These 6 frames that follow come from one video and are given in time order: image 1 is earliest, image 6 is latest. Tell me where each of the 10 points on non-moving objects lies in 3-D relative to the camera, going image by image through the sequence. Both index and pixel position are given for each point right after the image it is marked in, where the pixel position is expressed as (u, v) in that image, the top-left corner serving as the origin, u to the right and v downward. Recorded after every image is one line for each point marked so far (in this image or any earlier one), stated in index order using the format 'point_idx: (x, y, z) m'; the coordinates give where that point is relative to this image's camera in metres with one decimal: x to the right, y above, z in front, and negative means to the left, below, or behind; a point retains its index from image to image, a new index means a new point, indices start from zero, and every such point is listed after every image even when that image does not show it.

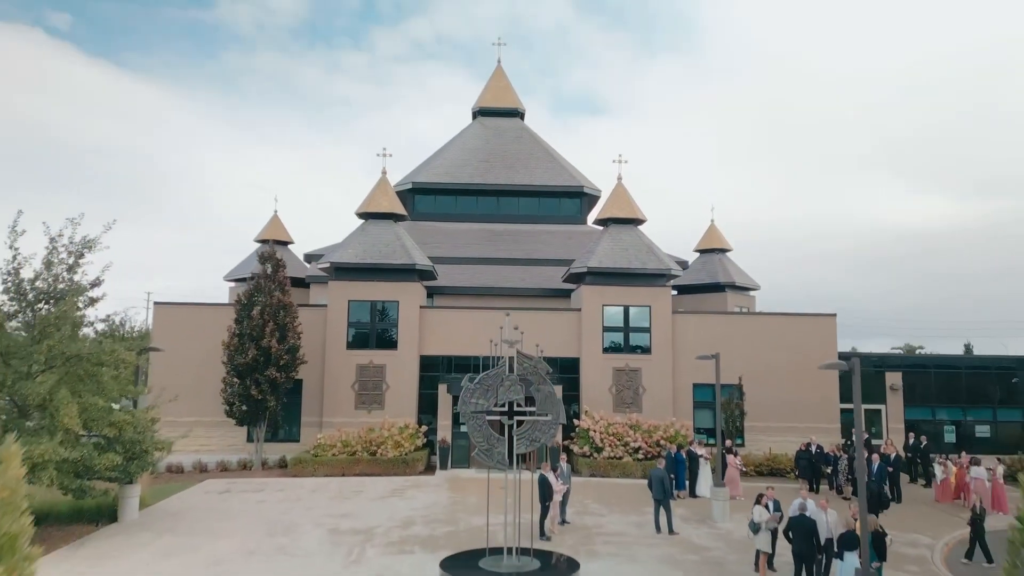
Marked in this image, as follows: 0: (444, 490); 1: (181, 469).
0: (-5.2, -15.3, +16.7) m
1: (-29.0, -15.9, +19.3) m
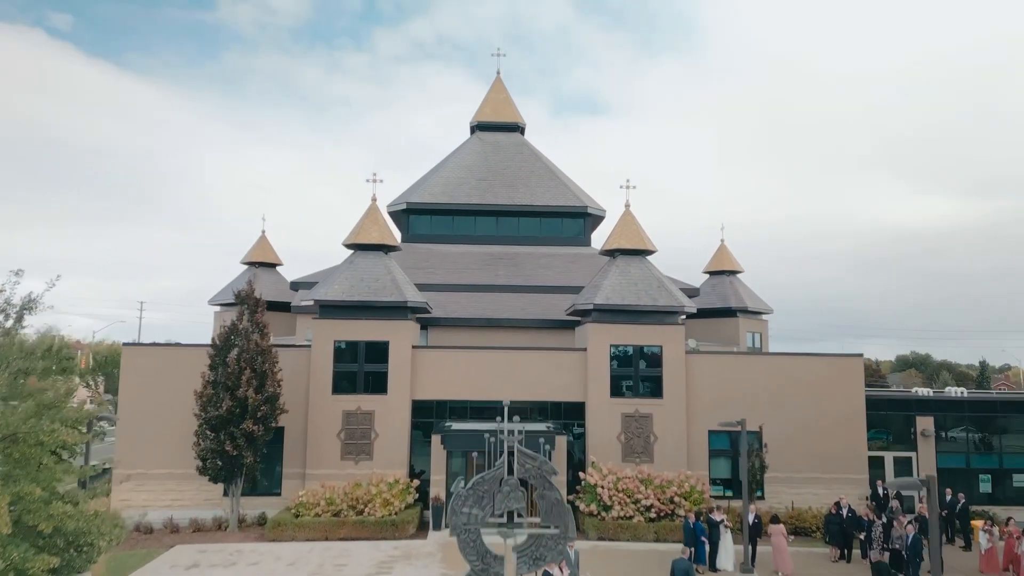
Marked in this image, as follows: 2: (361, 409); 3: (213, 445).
0: (-5.2, -18.8, +15.0) m
1: (-29.0, -19.4, +17.6) m
2: (-13.3, -10.6, +19.4) m
3: (-23.2, -12.1, +17.1) m
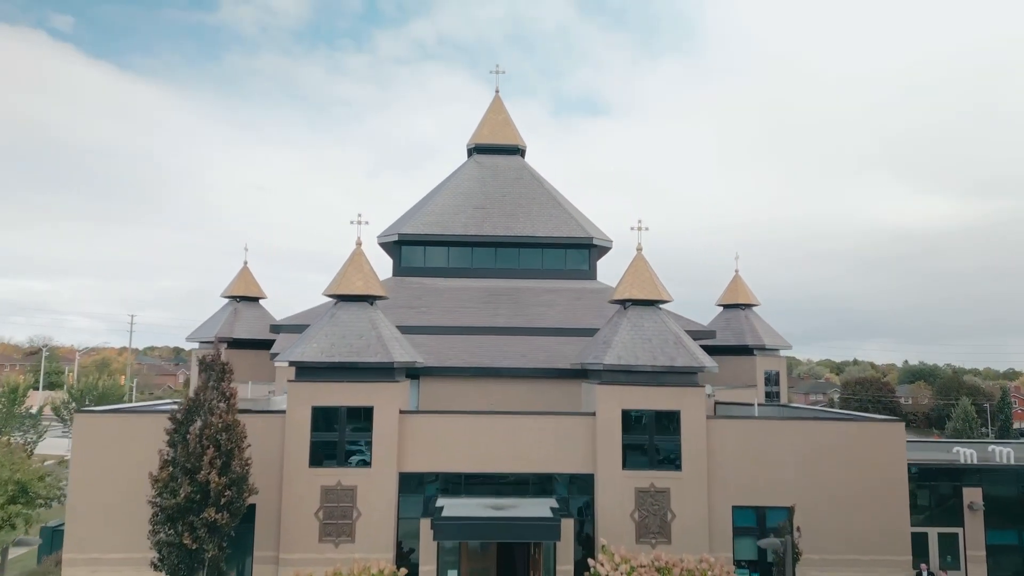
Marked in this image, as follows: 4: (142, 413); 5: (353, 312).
0: (-5.2, -23.5, +12.9) m
1: (-29.1, -24.1, +15.5) m
2: (-13.3, -15.3, +17.2) m
3: (-23.2, -16.9, +14.9) m
4: (-29.4, -9.7, +17.5) m
5: (-13.4, -2.0, +18.5) m
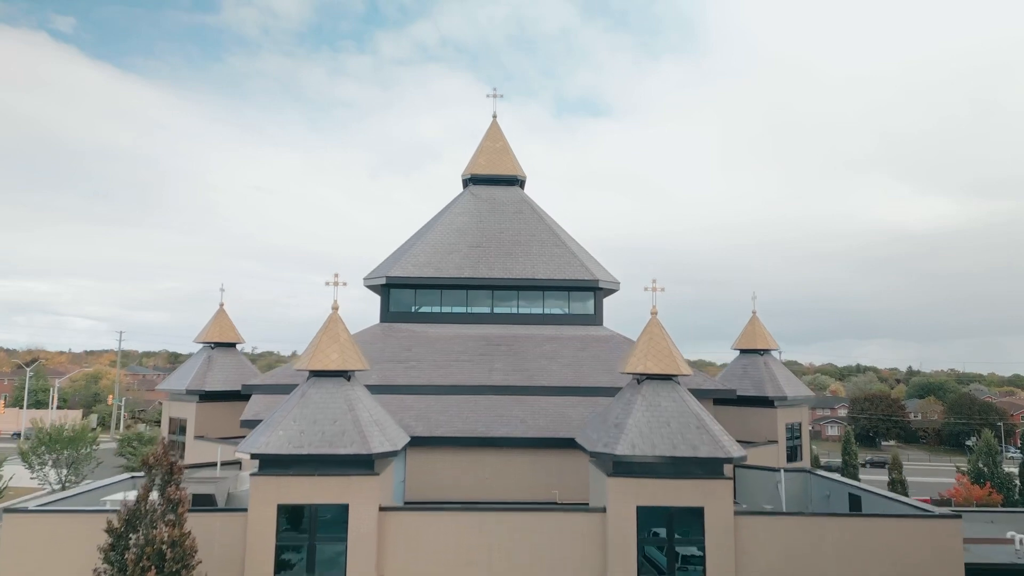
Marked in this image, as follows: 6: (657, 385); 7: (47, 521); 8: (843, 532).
0: (-5.4, -28.9, +10.4) m
1: (-29.2, -29.6, +13.1) m
2: (-13.5, -20.7, +14.8) m
3: (-23.4, -22.3, +12.5) m
4: (-29.6, -15.2, +15.1) m
5: (-13.5, -7.5, +16.1) m
6: (+10.9, -7.3, +16.7) m
7: (-31.6, -15.7, +15.0) m
8: (+23.7, -17.3, +15.6) m
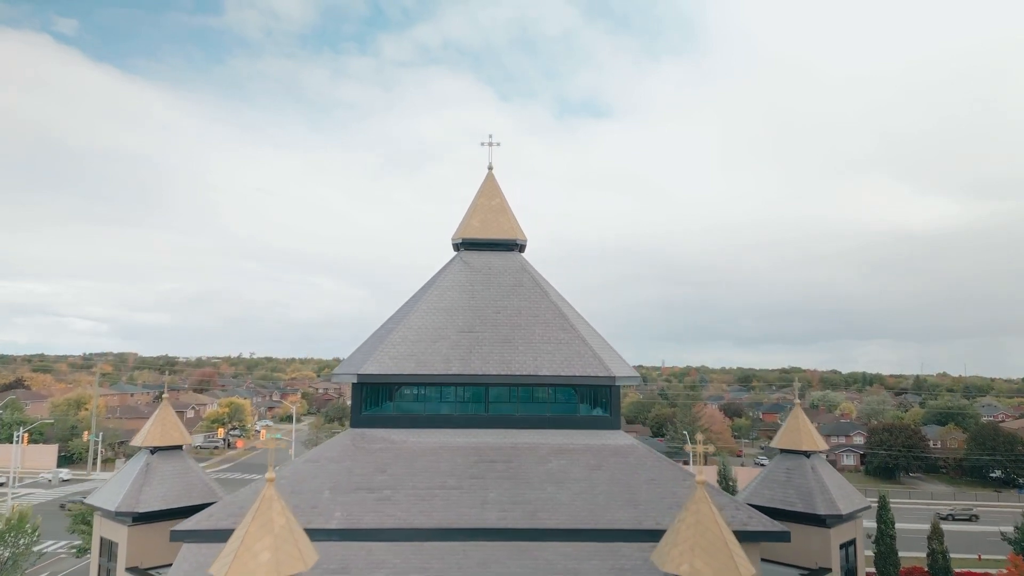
0: (-5.6, -38.4, +6.0) m
1: (-29.4, -39.0, +8.6) m
2: (-13.7, -30.2, +10.3) m
3: (-23.6, -31.7, +8.1) m
4: (-29.8, -24.6, +10.6) m
5: (-13.7, -16.9, +11.7) m
6: (+10.7, -16.7, +12.2) m
7: (-31.8, -25.2, +10.5) m
8: (+23.6, -26.7, +11.1) m
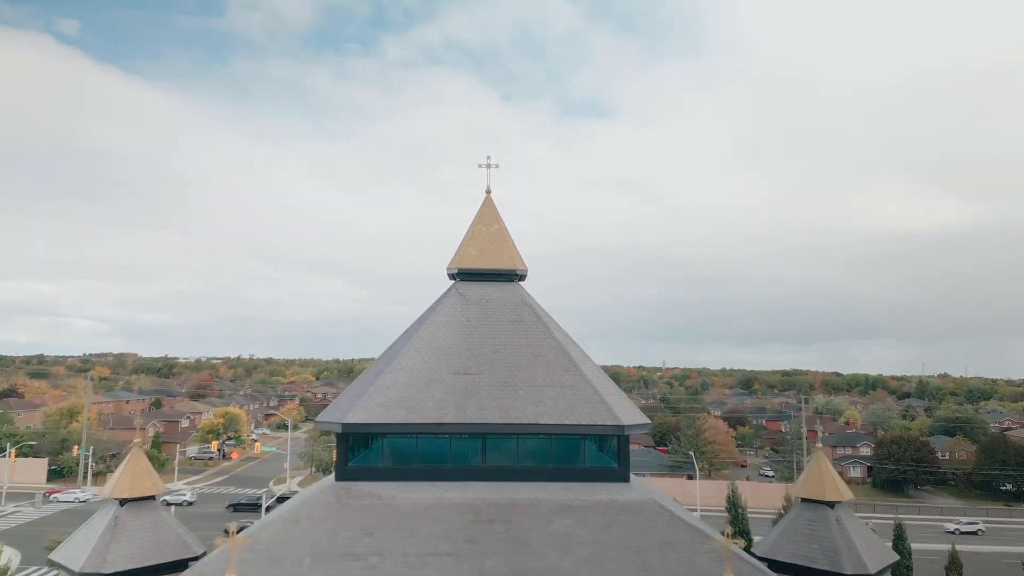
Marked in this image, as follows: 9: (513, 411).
0: (-5.6, -41.9, +4.2) m
1: (-29.4, -42.6, +6.8) m
2: (-13.7, -33.7, +8.6) m
3: (-23.6, -35.3, +6.3) m
4: (-29.8, -28.2, +8.9) m
5: (-13.7, -20.5, +9.9) m
6: (+10.7, -20.2, +10.4) m
7: (-31.8, -28.7, +8.7) m
8: (+23.5, -30.3, +9.3) m
9: (+0.1, -11.0, +19.5) m
